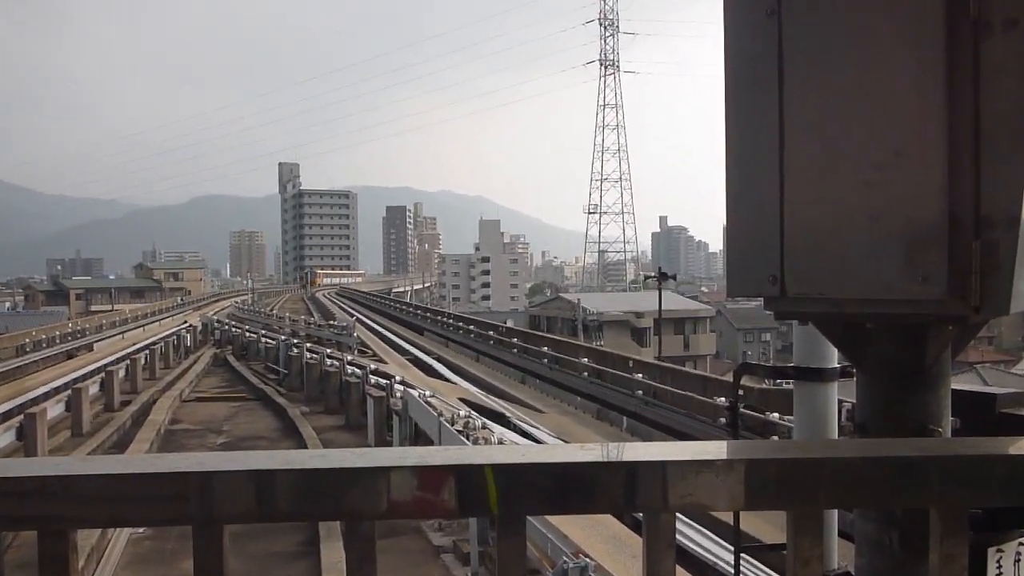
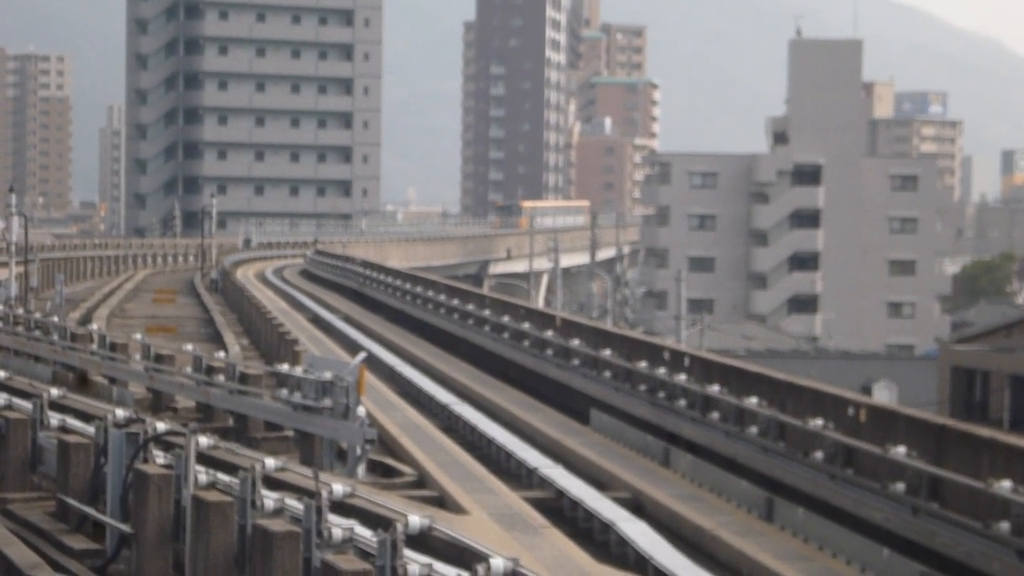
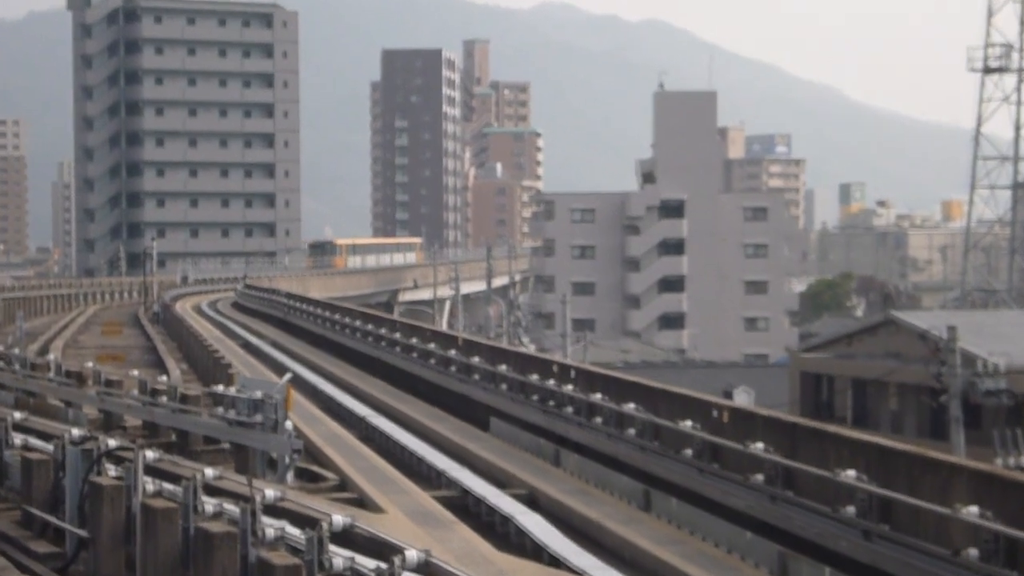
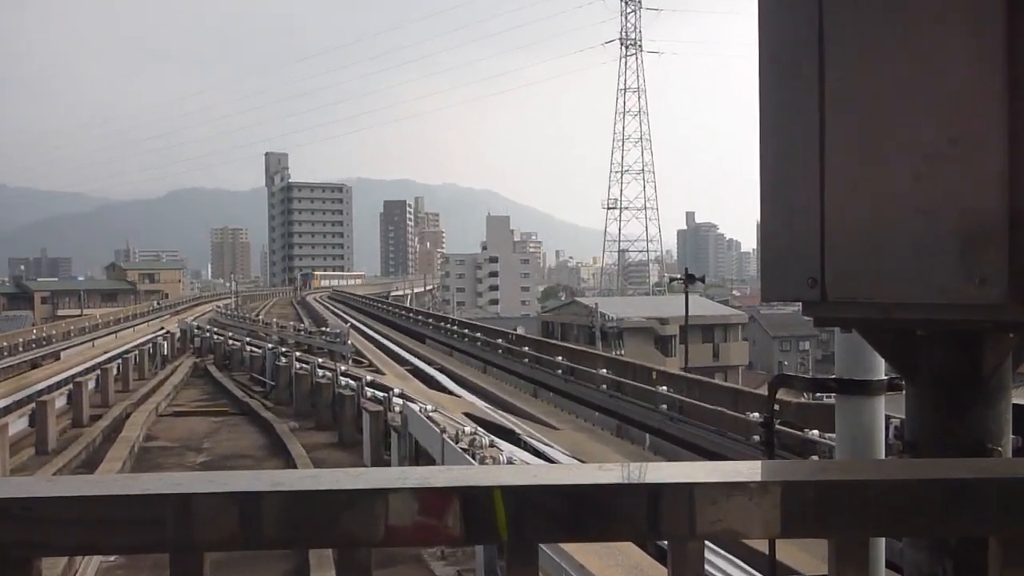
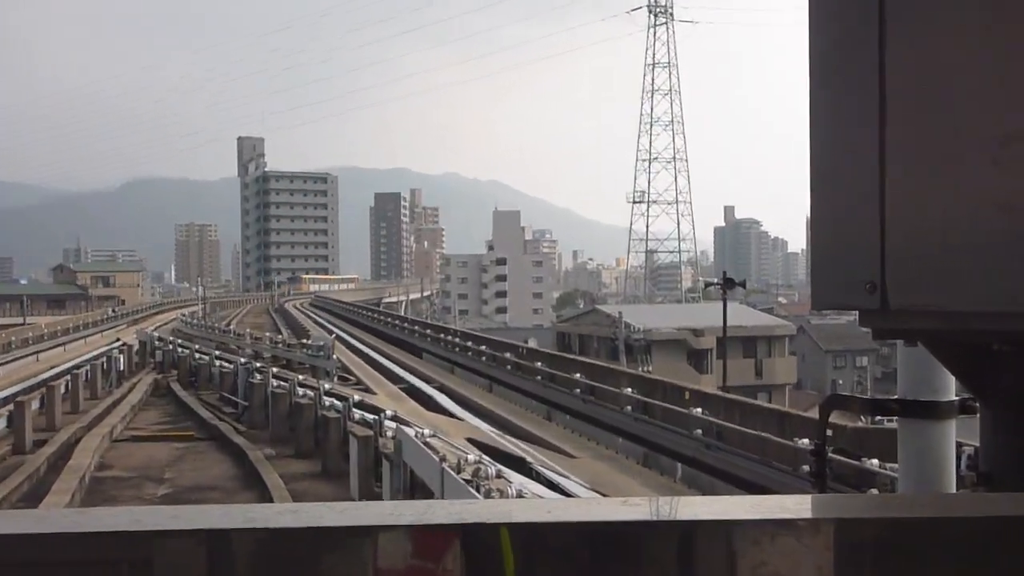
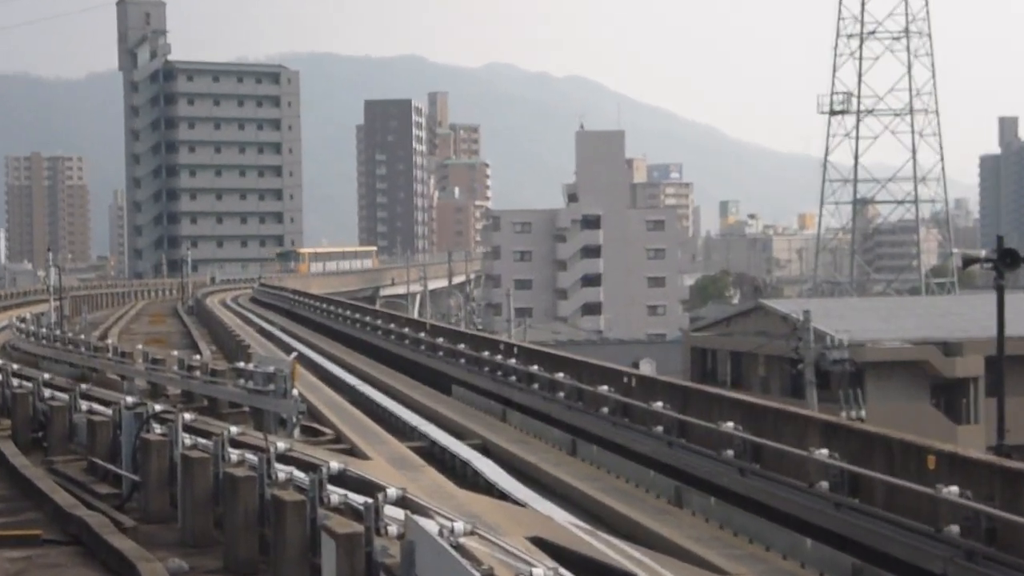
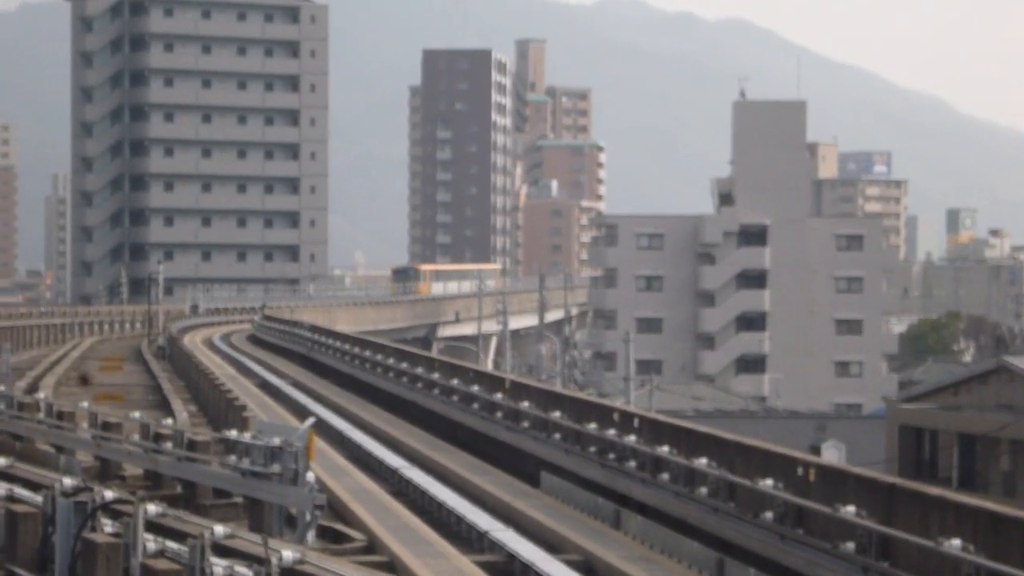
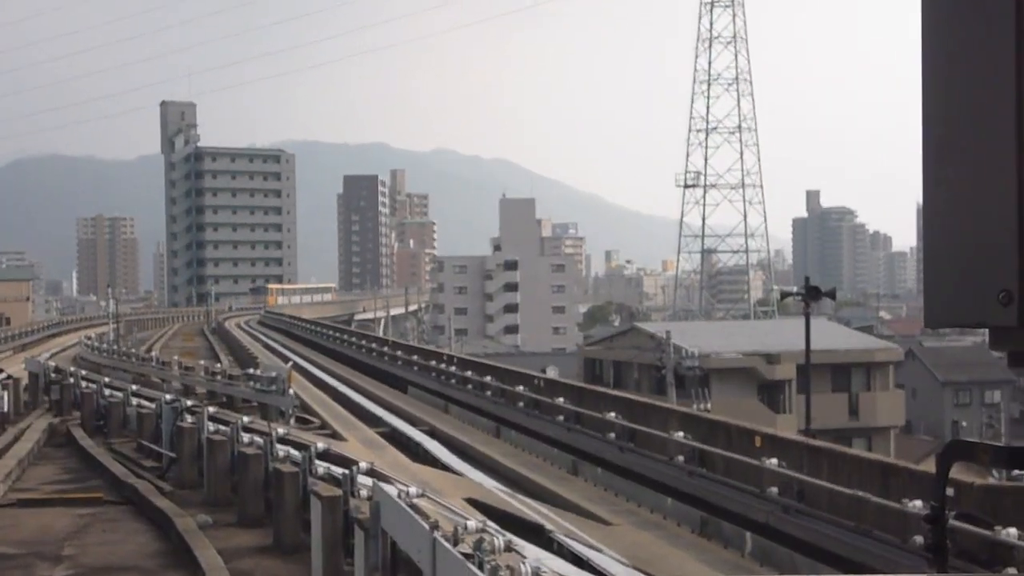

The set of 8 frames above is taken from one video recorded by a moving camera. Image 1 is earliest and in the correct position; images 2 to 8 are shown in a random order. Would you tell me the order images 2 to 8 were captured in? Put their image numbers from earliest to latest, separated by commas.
4, 5, 8, 6, 3, 7, 2
